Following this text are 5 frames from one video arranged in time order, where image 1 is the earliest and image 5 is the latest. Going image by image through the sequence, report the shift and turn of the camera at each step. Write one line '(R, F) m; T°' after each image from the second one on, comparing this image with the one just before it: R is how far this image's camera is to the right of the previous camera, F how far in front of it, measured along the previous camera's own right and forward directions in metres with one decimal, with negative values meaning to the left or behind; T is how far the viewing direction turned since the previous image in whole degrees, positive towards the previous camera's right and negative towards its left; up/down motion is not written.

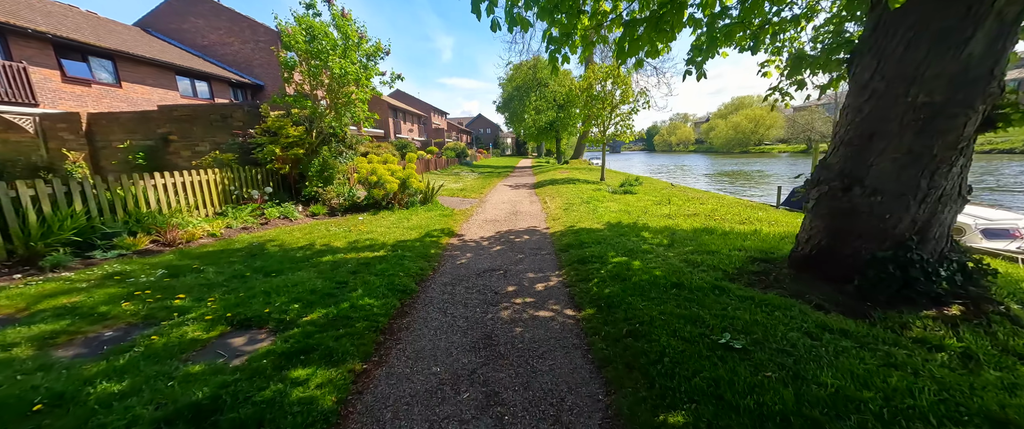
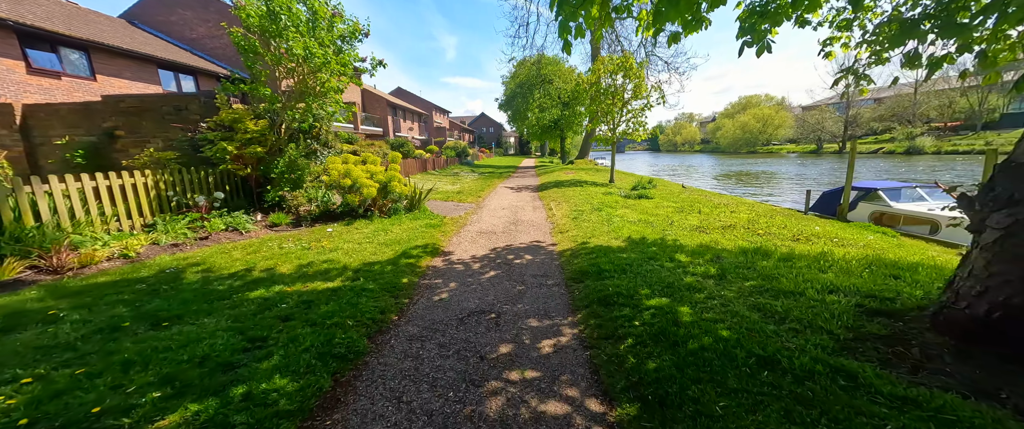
(+0.1, +1.4) m; -1°
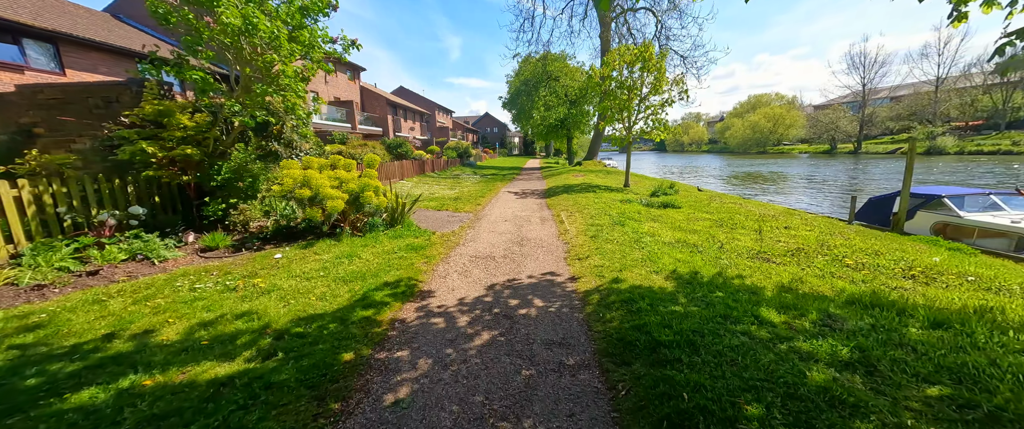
(0.0, +1.6) m; -1°
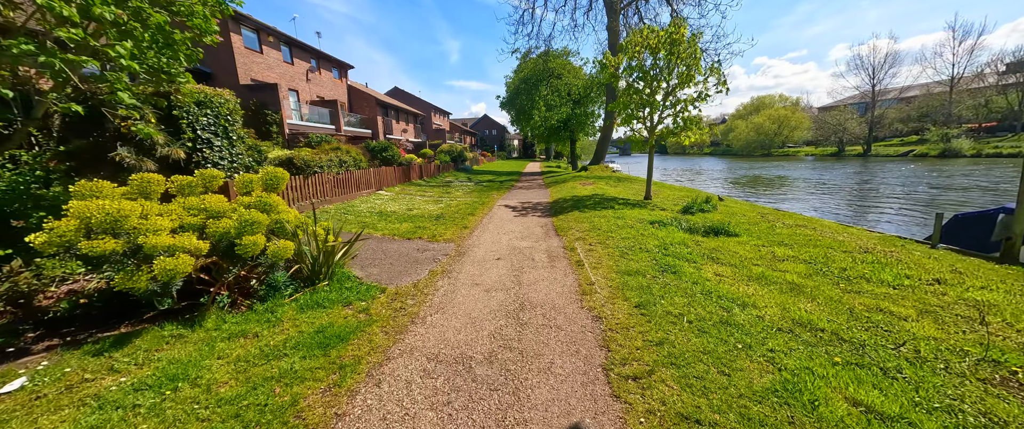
(+0.1, +2.6) m; 0°
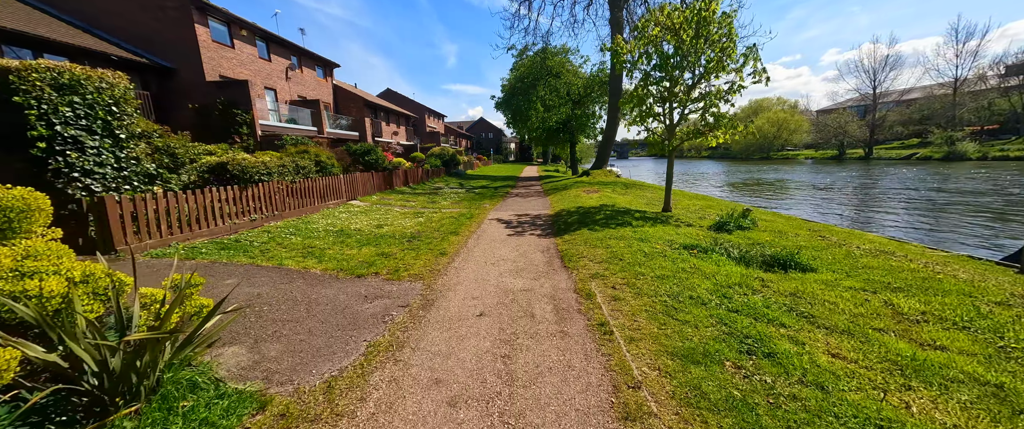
(+0.1, +2.0) m; +1°
